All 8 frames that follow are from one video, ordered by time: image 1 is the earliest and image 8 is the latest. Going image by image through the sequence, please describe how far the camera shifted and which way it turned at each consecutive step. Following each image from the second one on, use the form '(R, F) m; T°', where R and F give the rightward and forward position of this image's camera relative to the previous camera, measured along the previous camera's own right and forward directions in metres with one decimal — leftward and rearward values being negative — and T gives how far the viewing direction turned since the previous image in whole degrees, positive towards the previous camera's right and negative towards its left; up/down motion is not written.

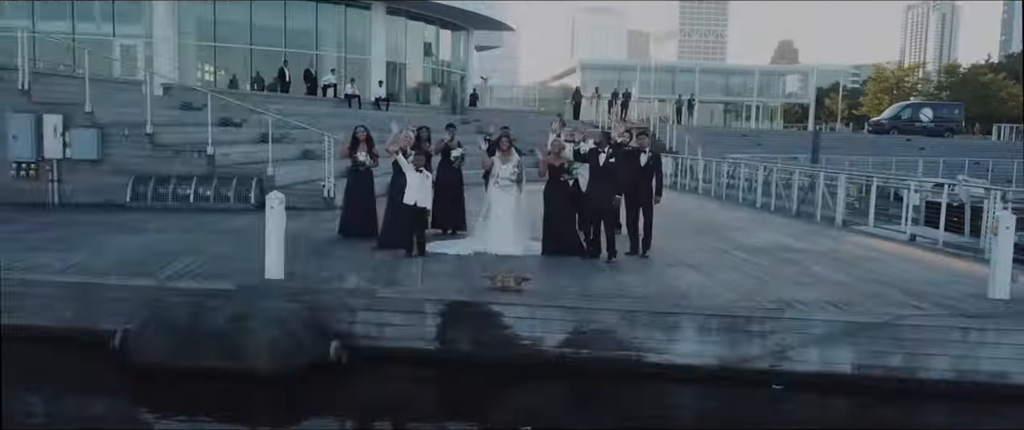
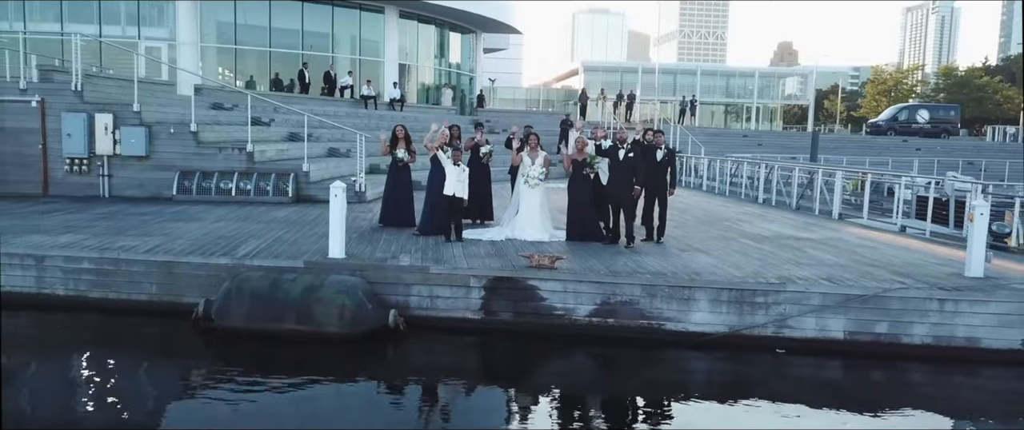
(-0.3, -0.9) m; 0°
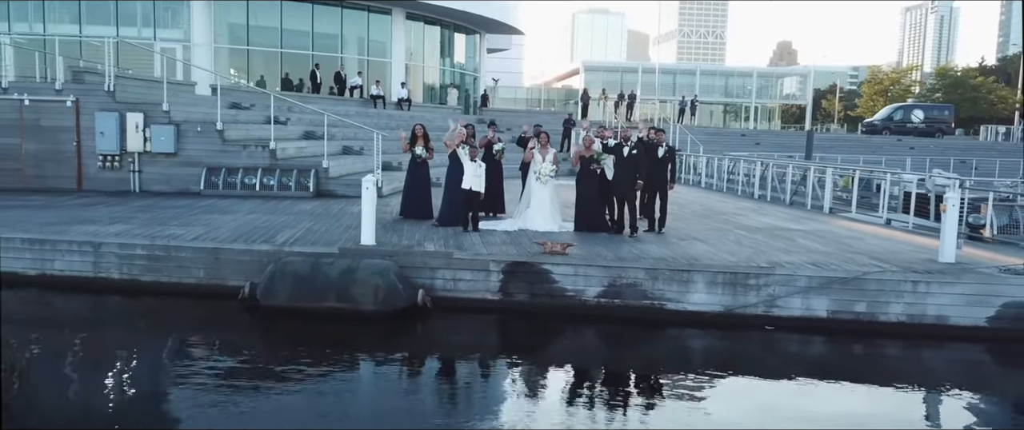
(-0.2, -0.8) m; 0°
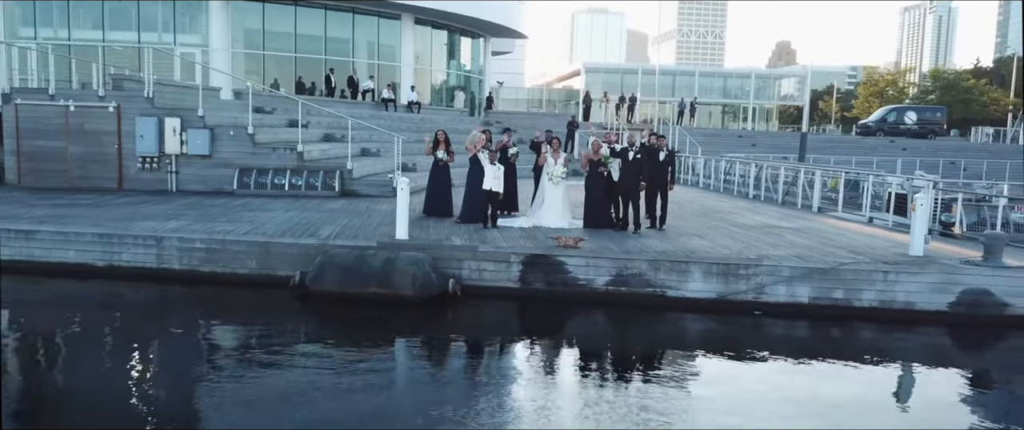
(-0.2, -1.1) m; 0°
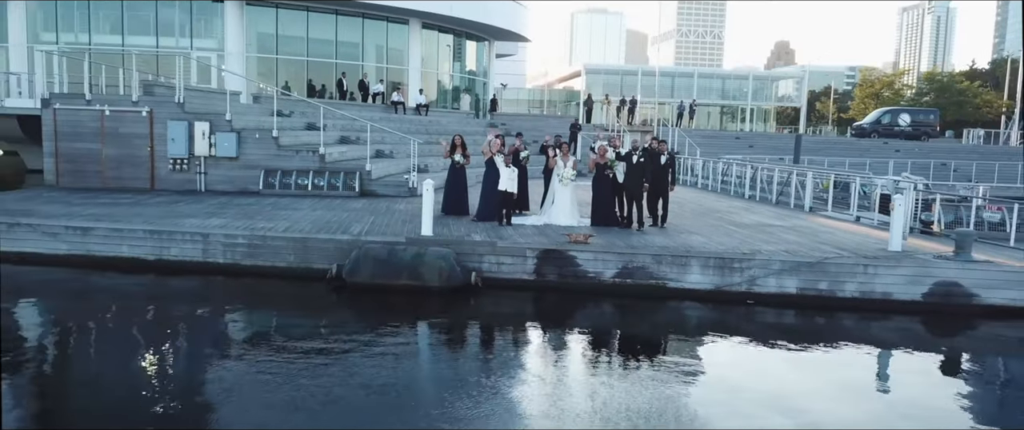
(-0.2, -1.0) m; 0°
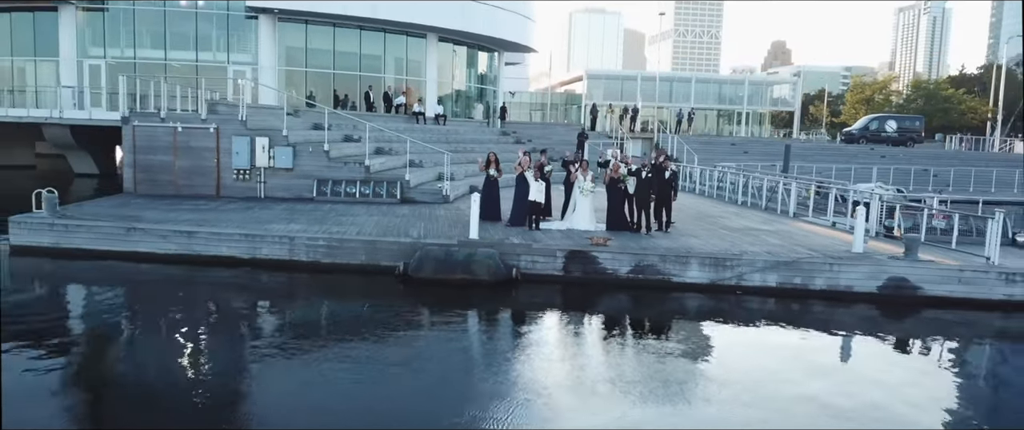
(-0.6, -2.4) m; 0°
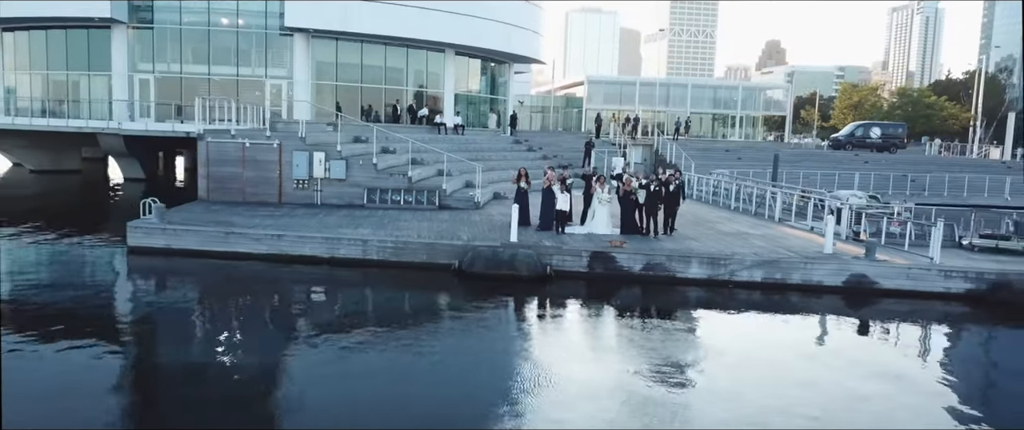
(-0.8, -2.9) m; 0°
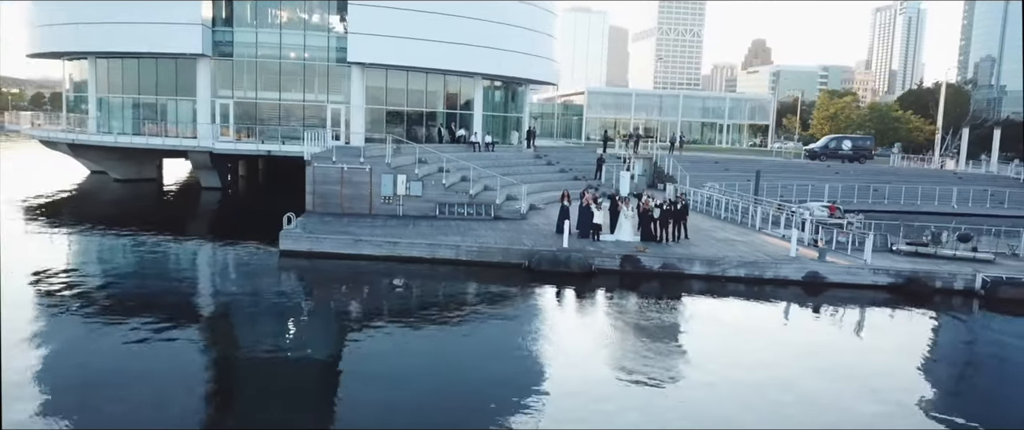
(-1.9, -6.0) m; +1°
